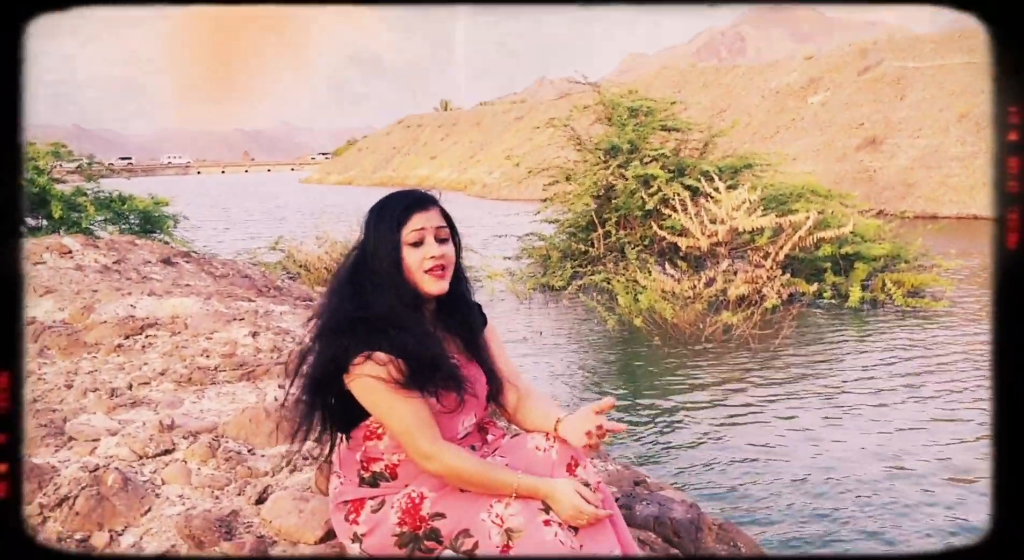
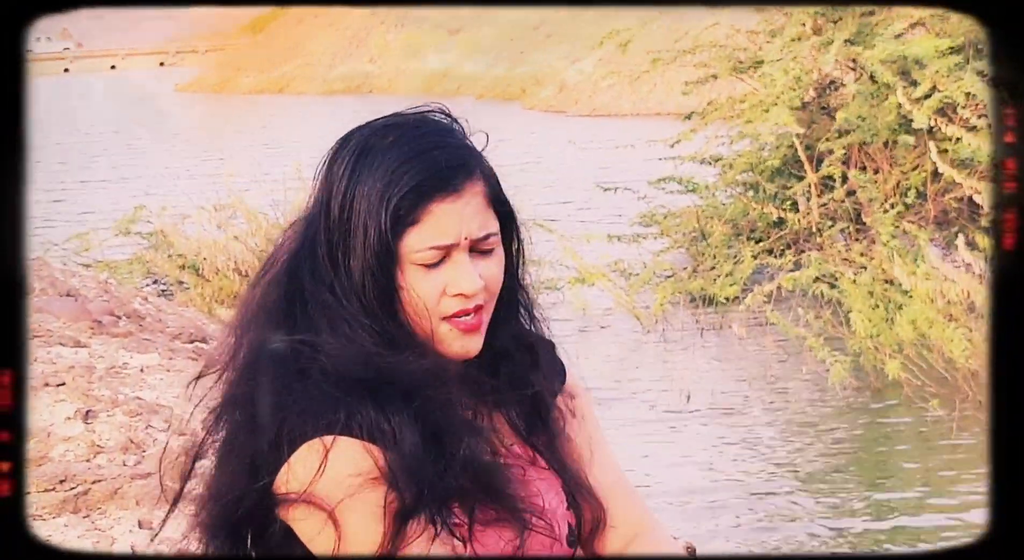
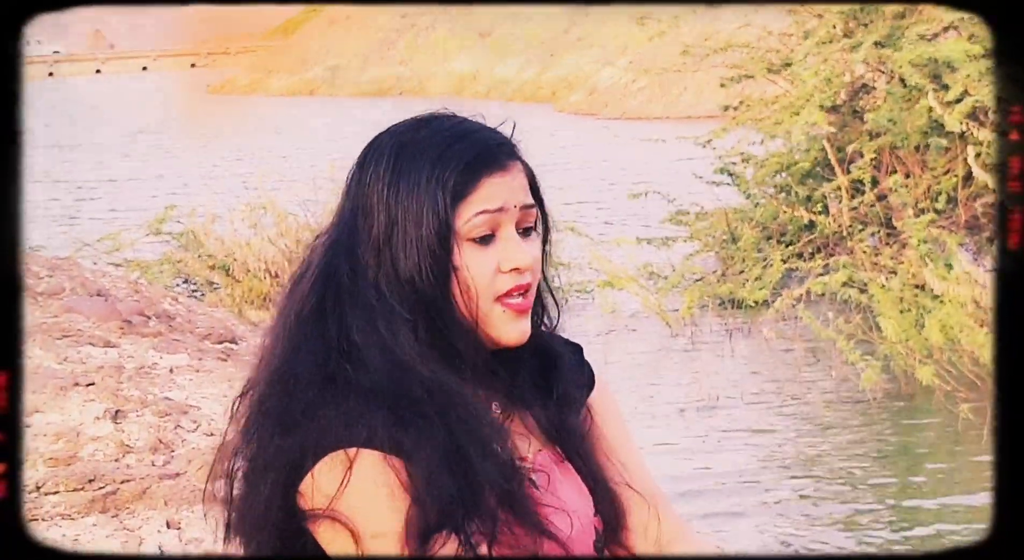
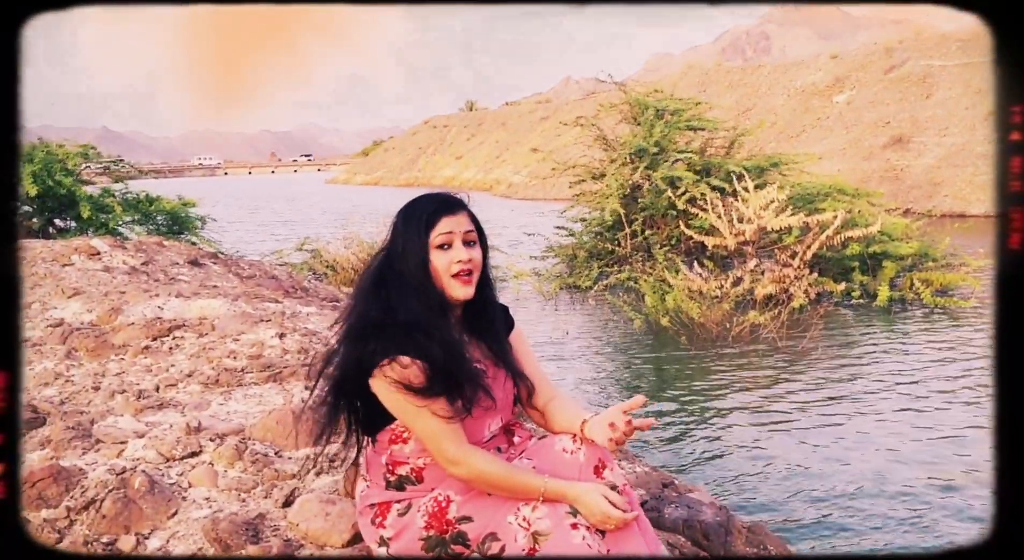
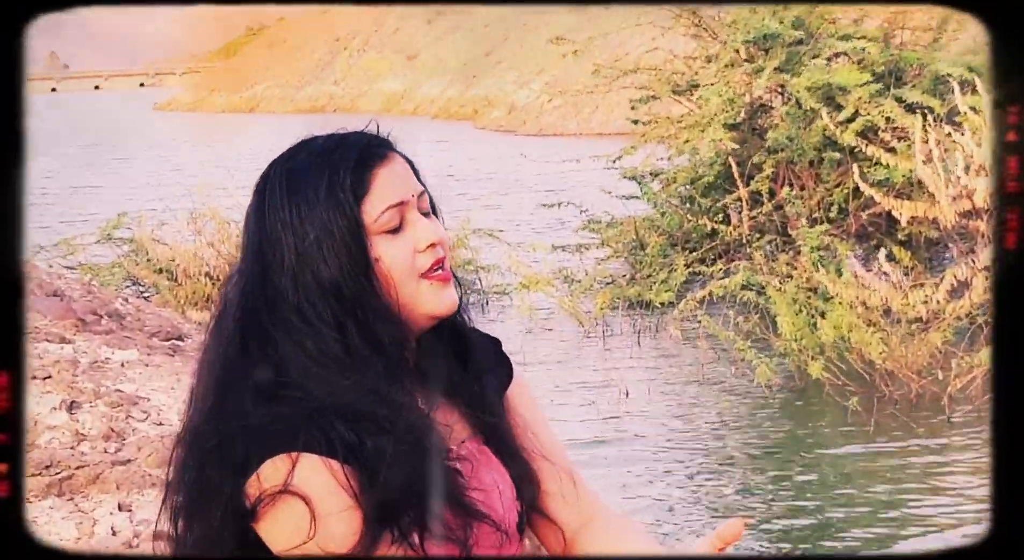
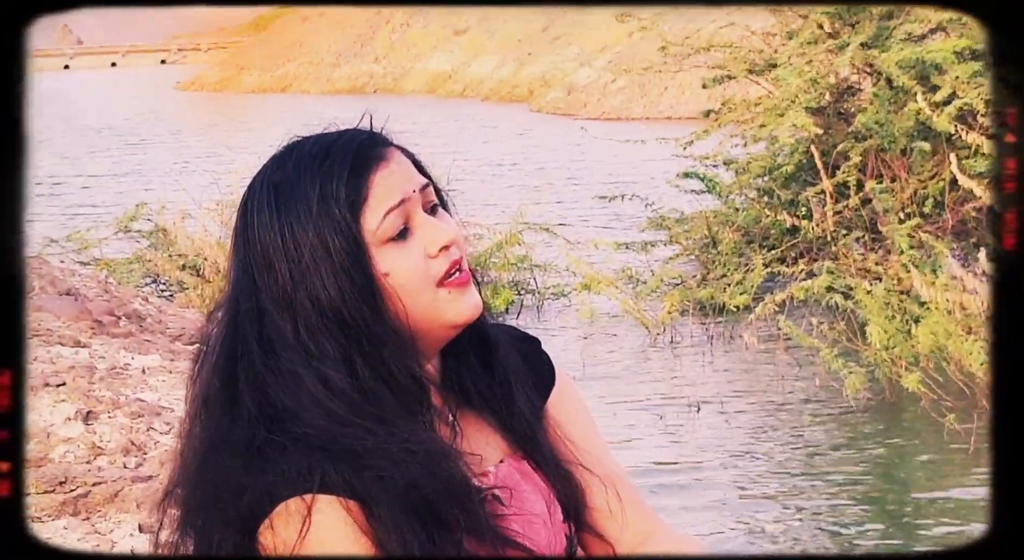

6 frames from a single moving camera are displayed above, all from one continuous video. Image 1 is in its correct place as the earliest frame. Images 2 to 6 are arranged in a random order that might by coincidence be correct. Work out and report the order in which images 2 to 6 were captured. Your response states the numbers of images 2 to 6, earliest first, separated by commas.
4, 5, 6, 3, 2
